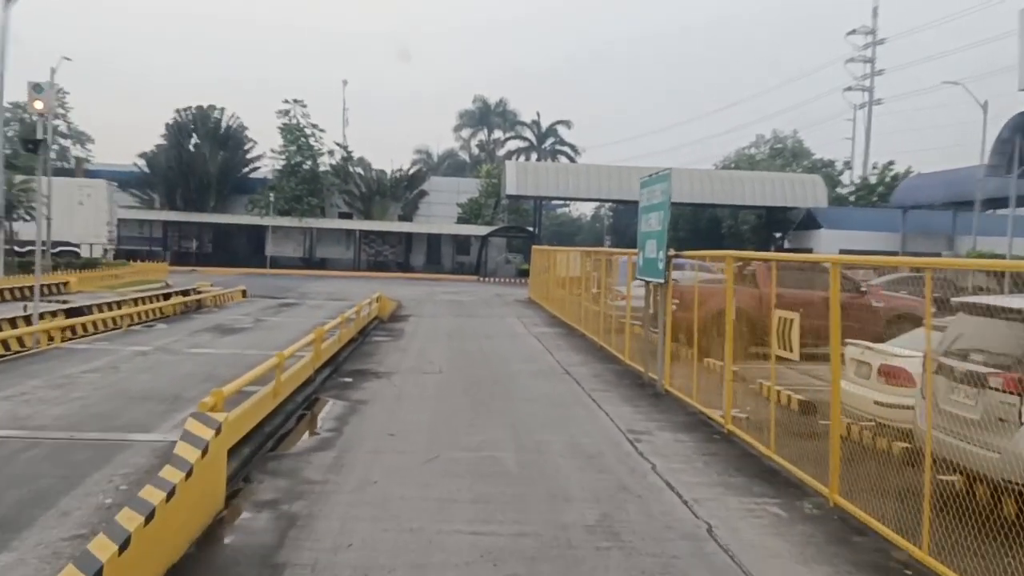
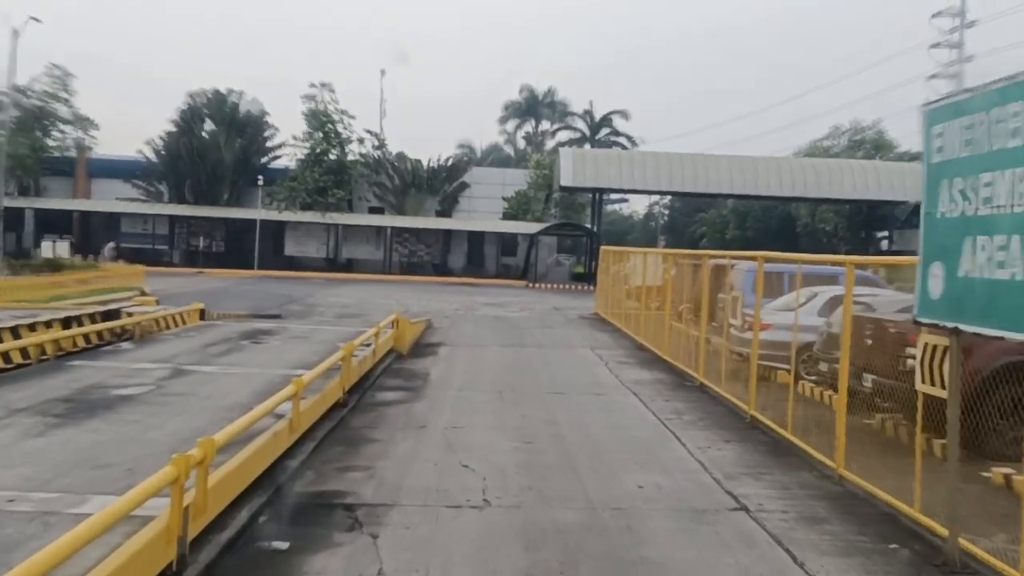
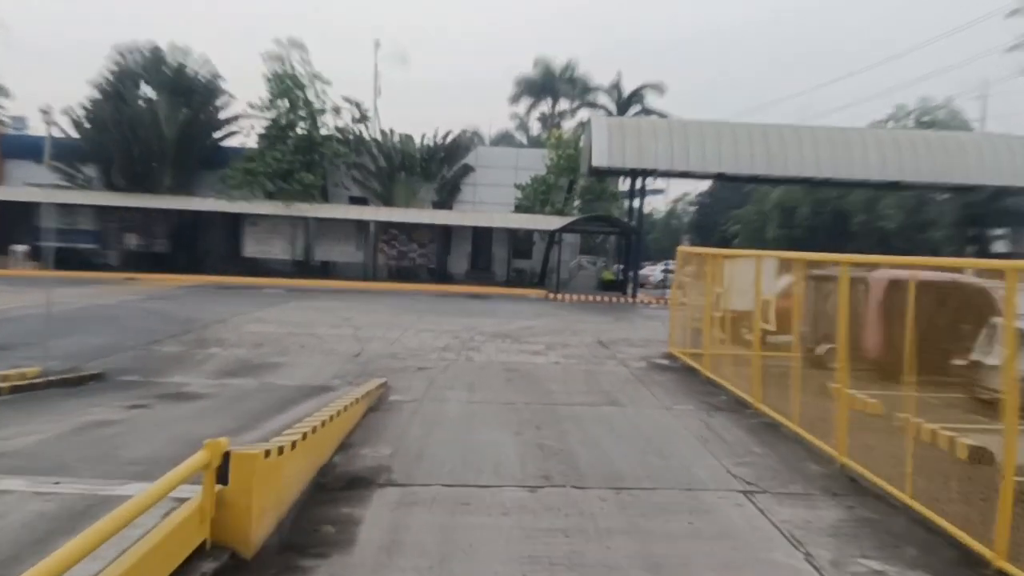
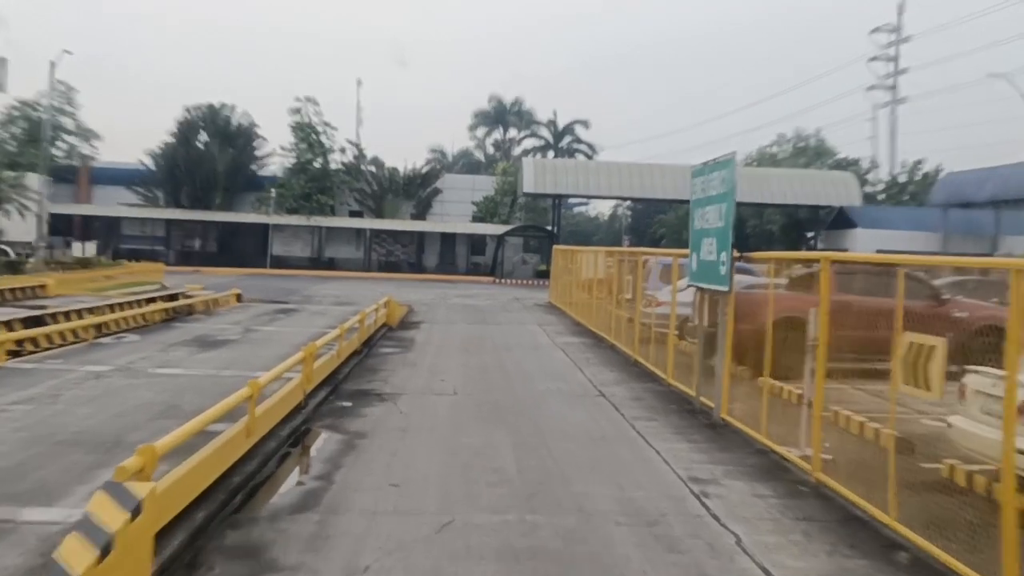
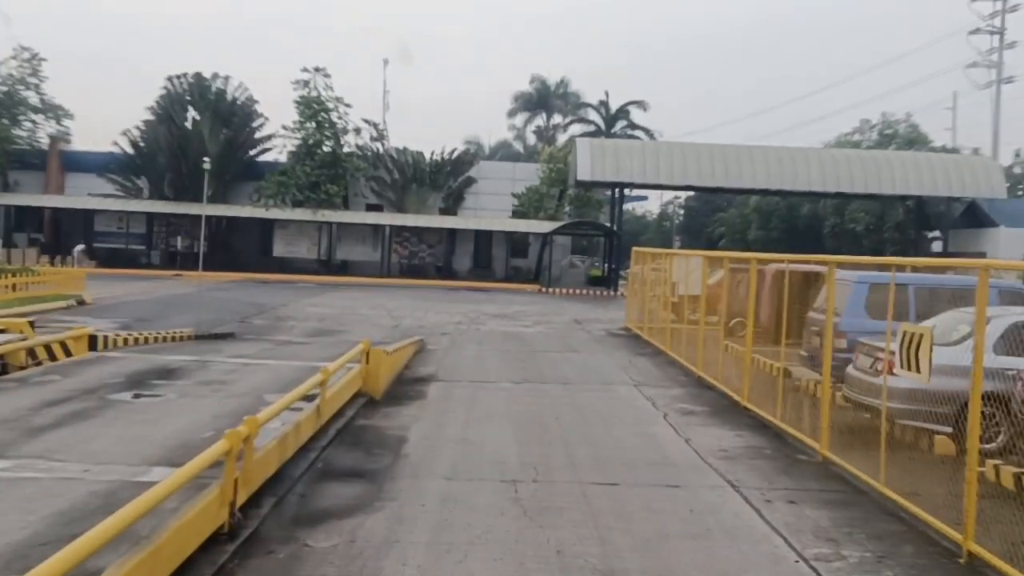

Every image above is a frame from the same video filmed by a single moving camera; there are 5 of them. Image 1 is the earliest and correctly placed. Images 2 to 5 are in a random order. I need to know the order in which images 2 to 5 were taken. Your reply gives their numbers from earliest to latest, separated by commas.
4, 2, 5, 3
